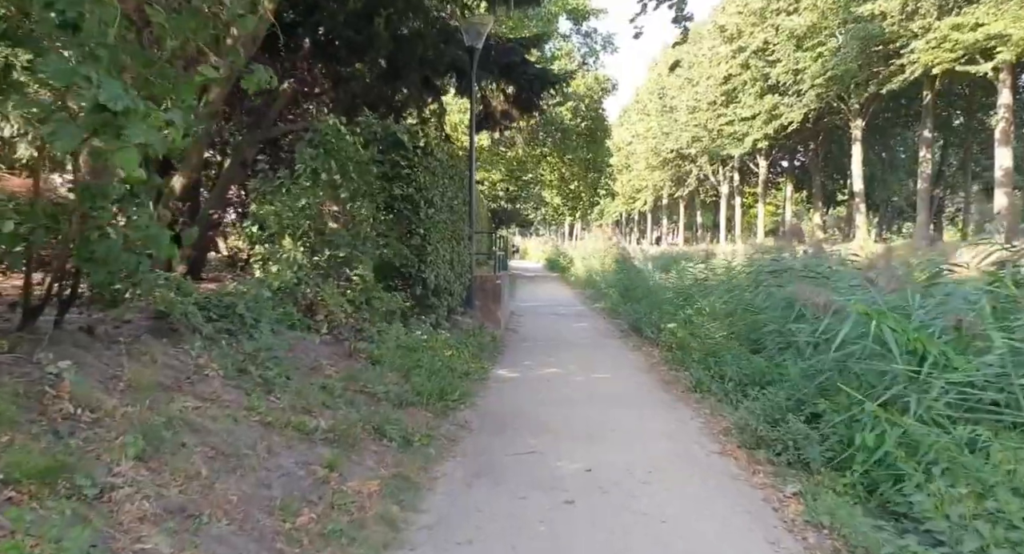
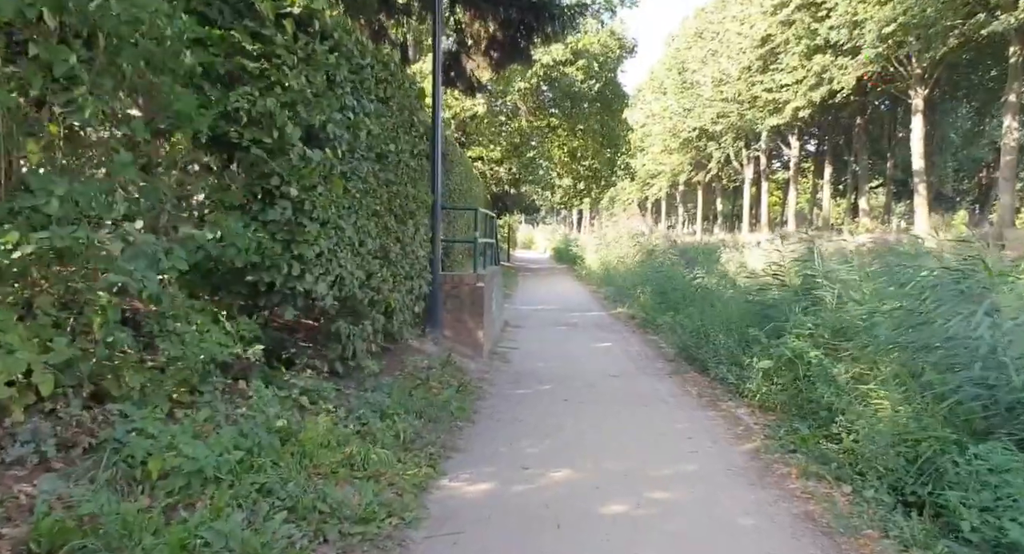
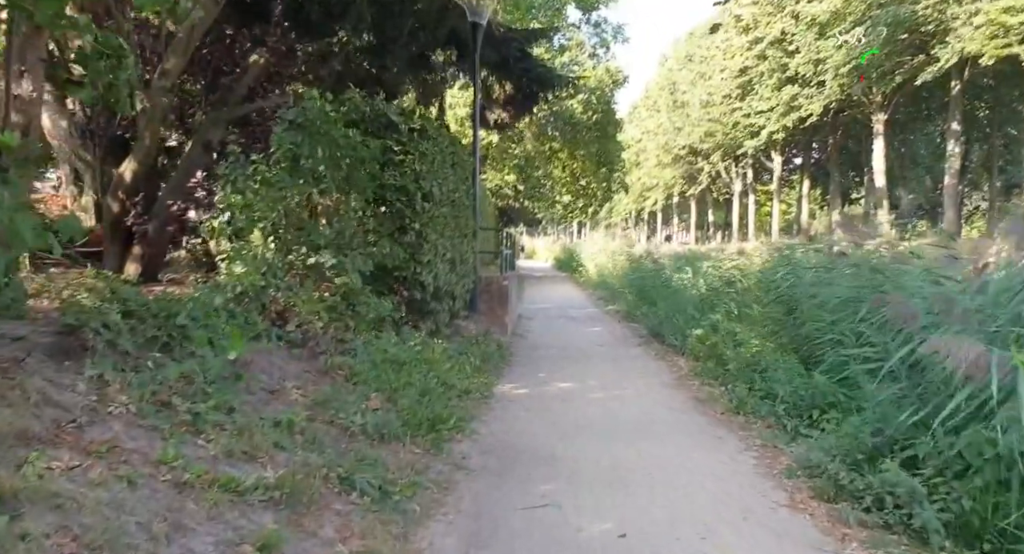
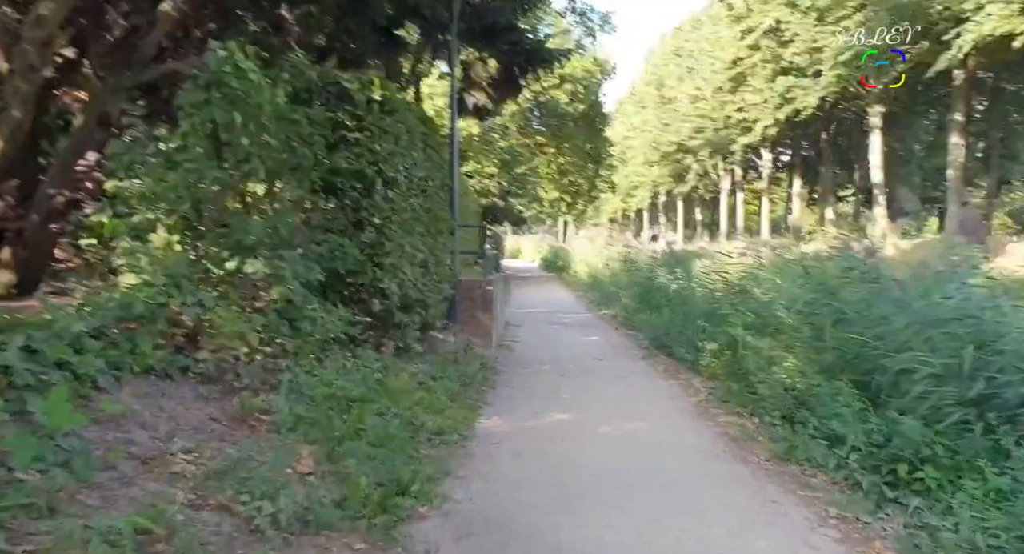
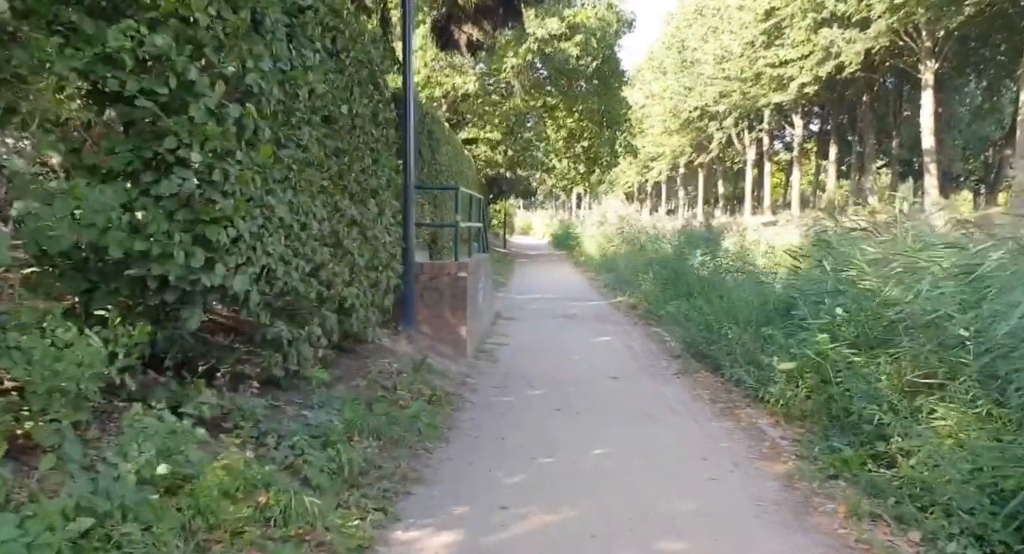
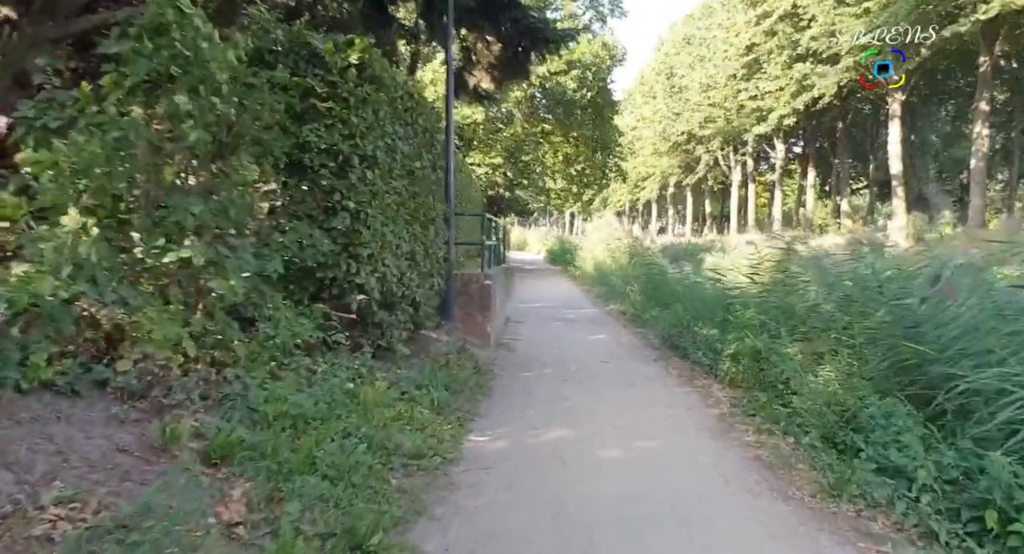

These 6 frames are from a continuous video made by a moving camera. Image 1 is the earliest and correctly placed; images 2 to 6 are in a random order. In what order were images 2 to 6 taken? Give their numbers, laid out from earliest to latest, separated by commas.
3, 4, 6, 2, 5
